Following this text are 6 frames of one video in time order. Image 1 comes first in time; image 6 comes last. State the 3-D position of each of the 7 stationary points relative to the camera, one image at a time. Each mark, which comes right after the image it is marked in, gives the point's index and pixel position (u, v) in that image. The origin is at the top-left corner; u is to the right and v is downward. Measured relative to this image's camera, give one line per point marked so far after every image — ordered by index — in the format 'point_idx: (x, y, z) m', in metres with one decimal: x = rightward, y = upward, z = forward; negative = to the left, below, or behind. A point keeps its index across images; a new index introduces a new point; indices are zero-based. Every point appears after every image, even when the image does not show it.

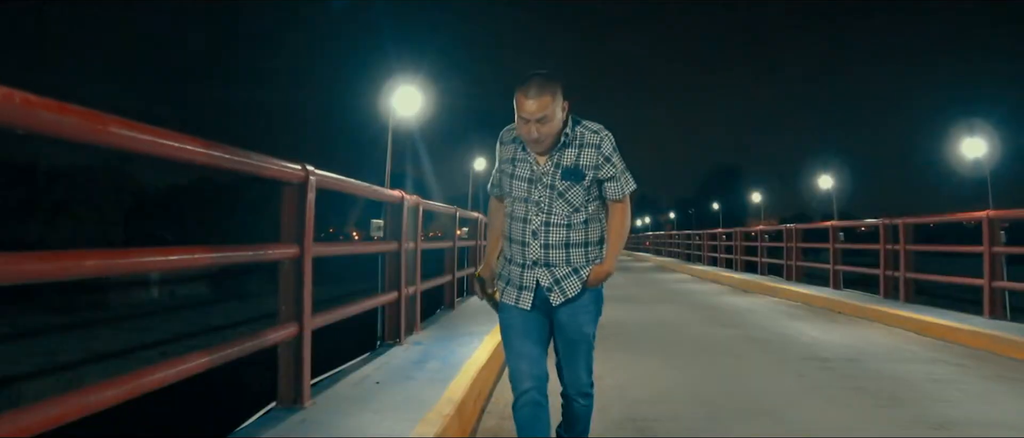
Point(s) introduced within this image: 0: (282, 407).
0: (-1.2, -1.0, +4.4) m
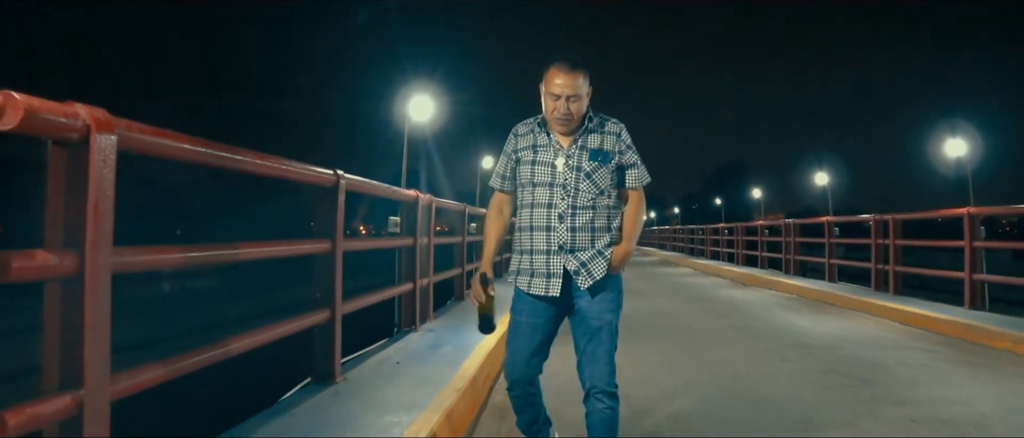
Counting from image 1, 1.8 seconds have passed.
0: (-1.2, -1.0, +5.1) m
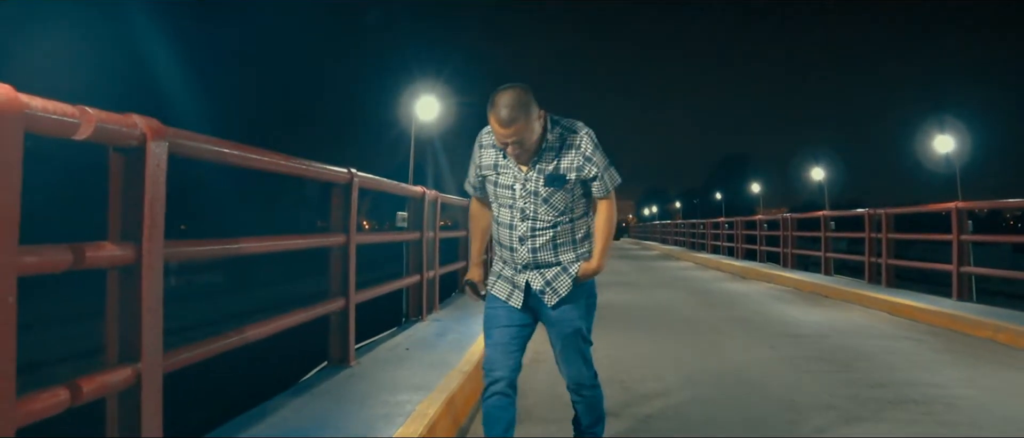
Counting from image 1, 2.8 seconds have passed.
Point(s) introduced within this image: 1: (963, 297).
0: (-1.1, -0.9, +5.4) m
1: (+5.8, -1.0, +11.1) m
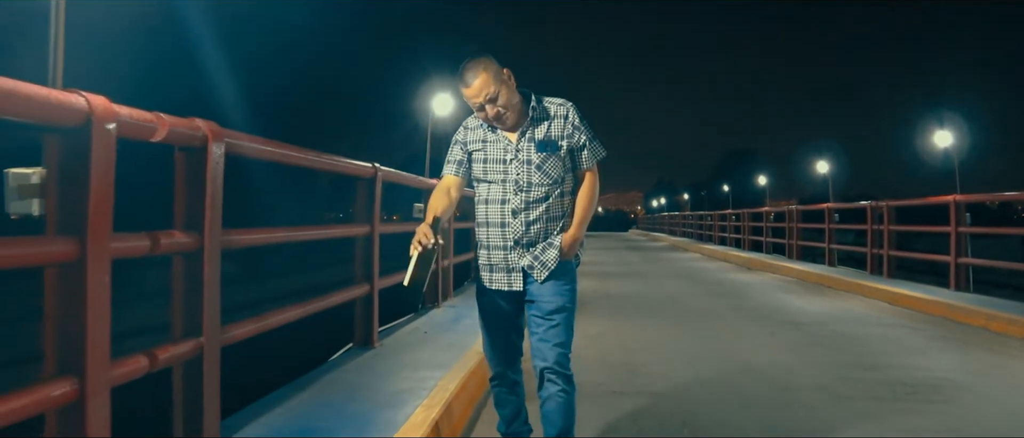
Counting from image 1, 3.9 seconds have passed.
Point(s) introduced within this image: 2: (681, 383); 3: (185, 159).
0: (-1.1, -0.9, +5.8) m
1: (+6.0, -0.9, +11.4) m
2: (+1.2, -1.2, +6.3) m
3: (-1.2, +0.2, +3.2) m
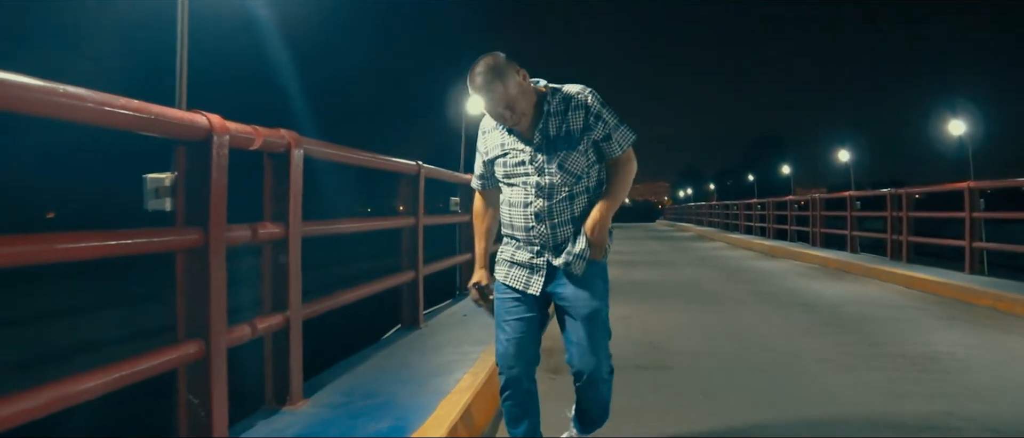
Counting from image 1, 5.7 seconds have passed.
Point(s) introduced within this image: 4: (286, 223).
0: (-0.8, -0.8, +6.5) m
1: (+6.4, -0.7, +11.8) m
2: (+1.5, -1.1, +6.8) m
3: (-1.1, +0.3, +3.9) m
4: (-1.0, 0.0, +3.8) m
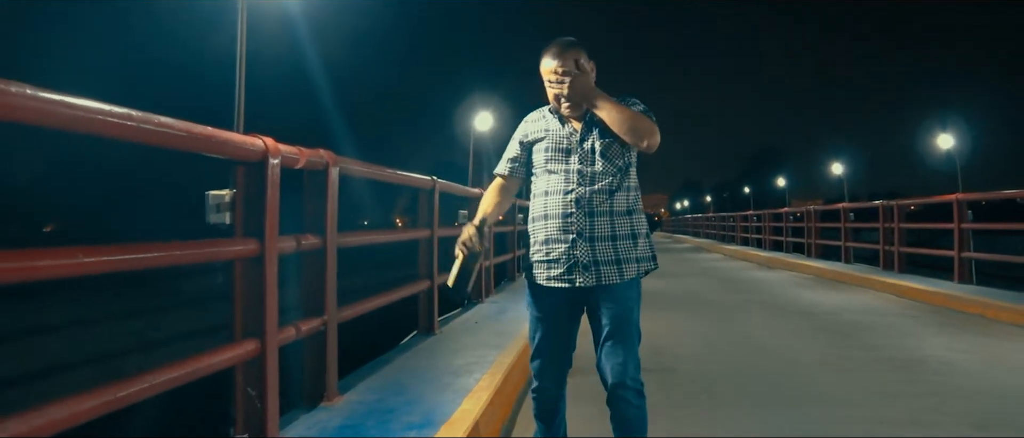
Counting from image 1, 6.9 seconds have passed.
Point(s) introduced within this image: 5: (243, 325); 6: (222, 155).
0: (-0.7, -0.9, +6.8) m
1: (+6.4, -0.9, +12.2) m
2: (+1.6, -1.2, +7.2) m
3: (-1.0, +0.2, +4.2) m
4: (-0.9, -0.1, +4.2) m
5: (-1.1, -0.4, +3.5) m
6: (-1.1, +0.2, +3.3) m
